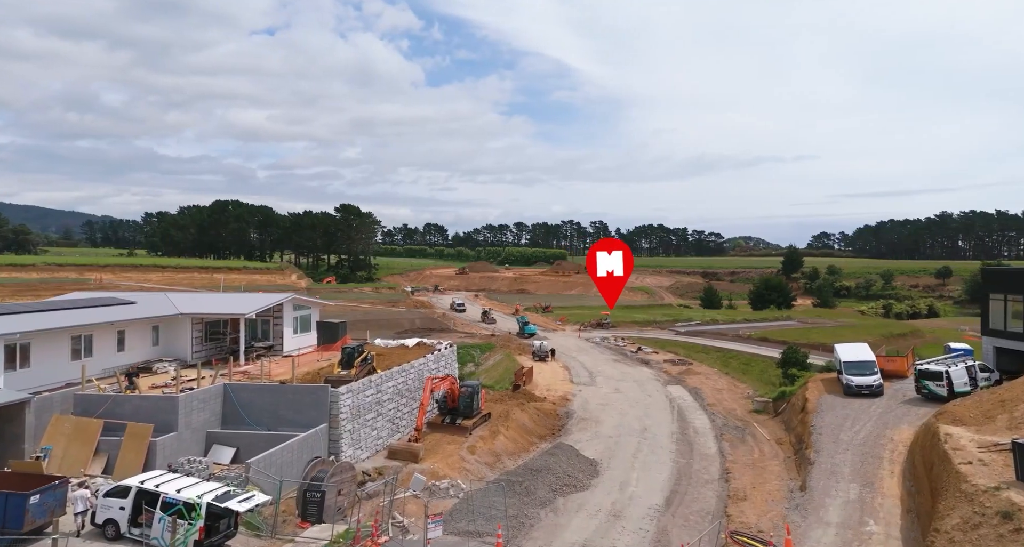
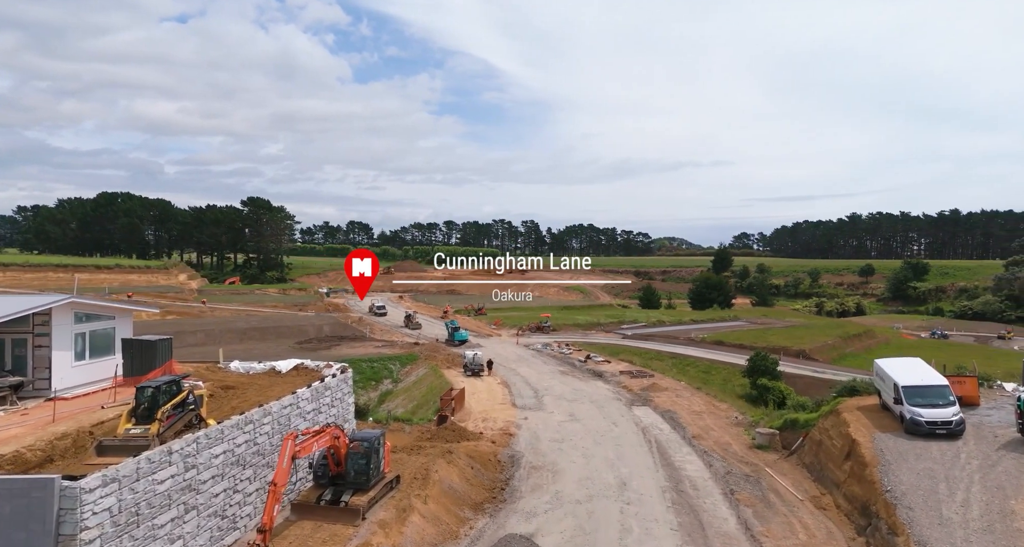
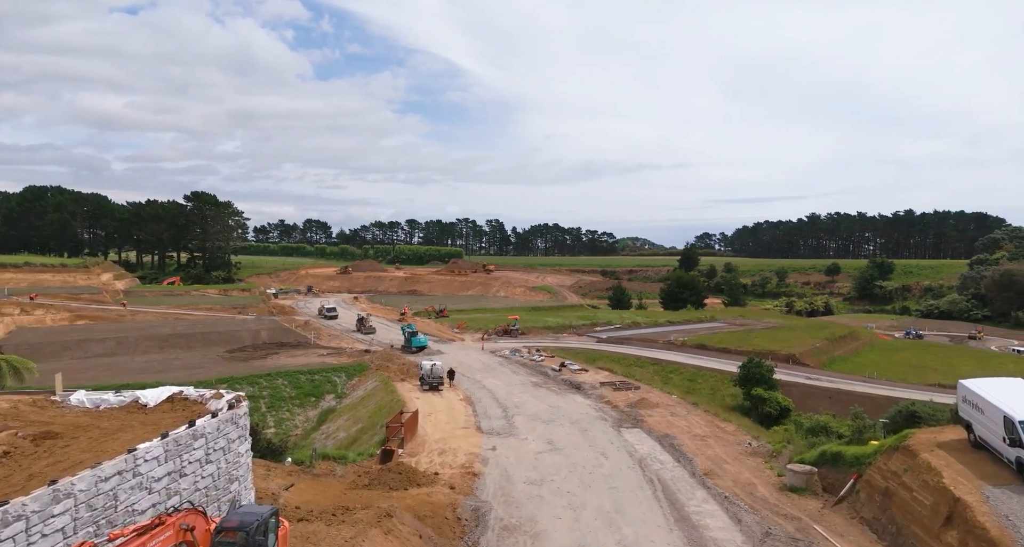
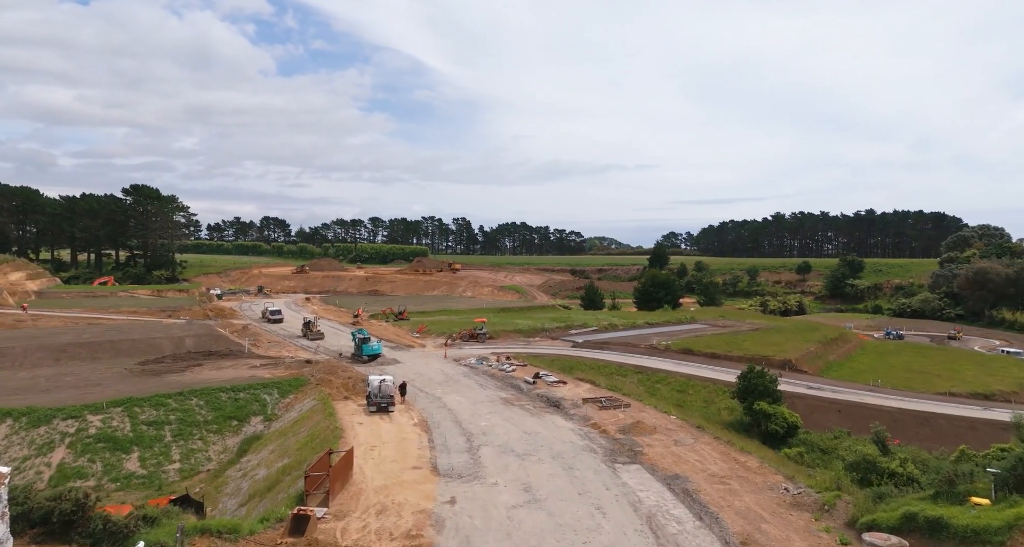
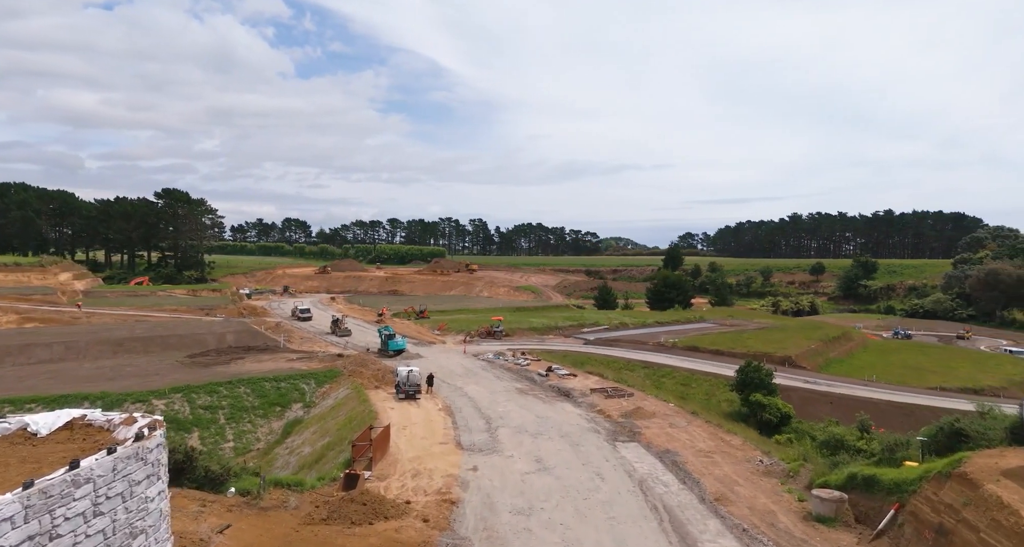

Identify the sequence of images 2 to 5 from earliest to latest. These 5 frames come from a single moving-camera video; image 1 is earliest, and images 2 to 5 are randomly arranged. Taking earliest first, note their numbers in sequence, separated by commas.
2, 3, 5, 4
